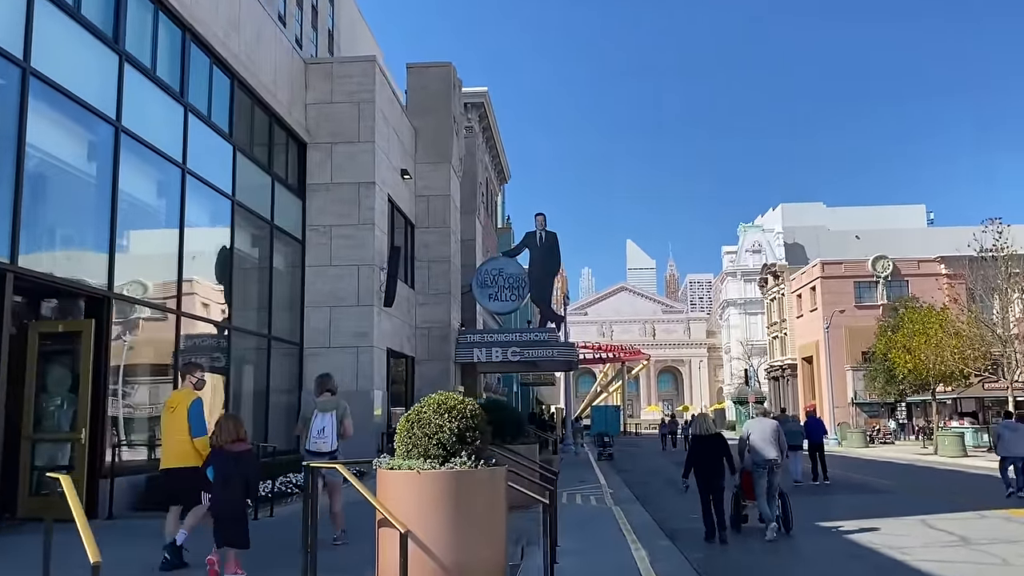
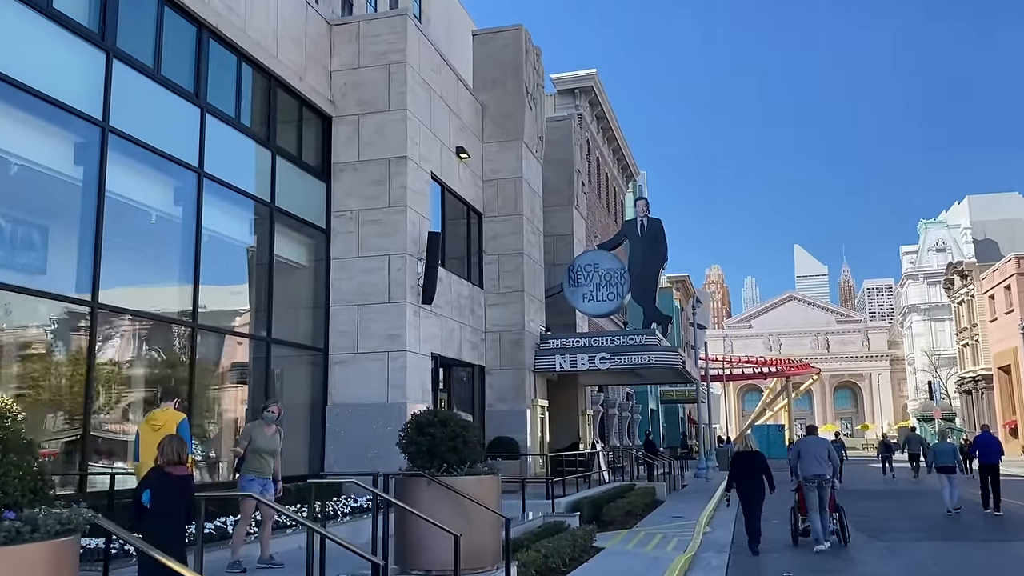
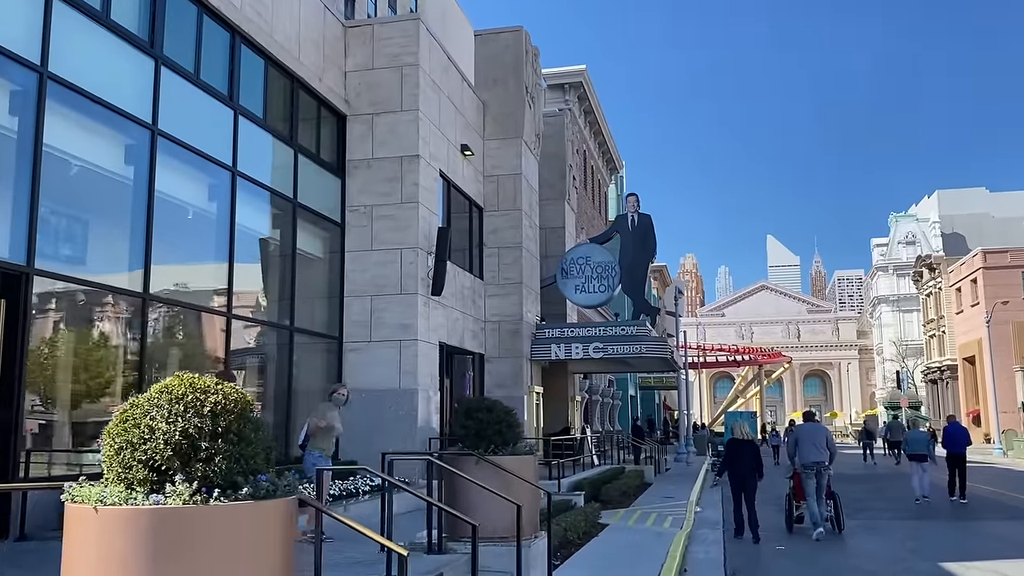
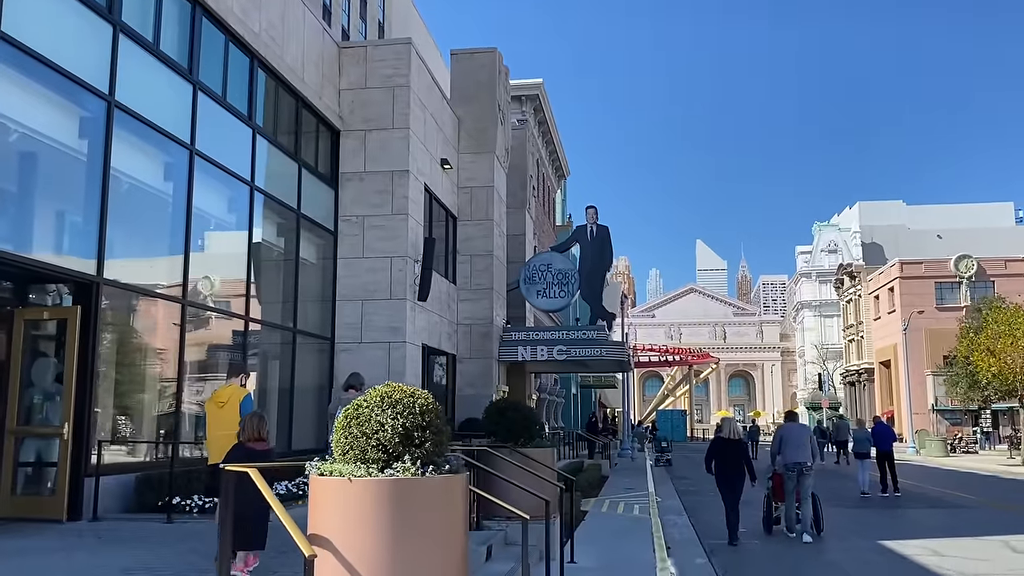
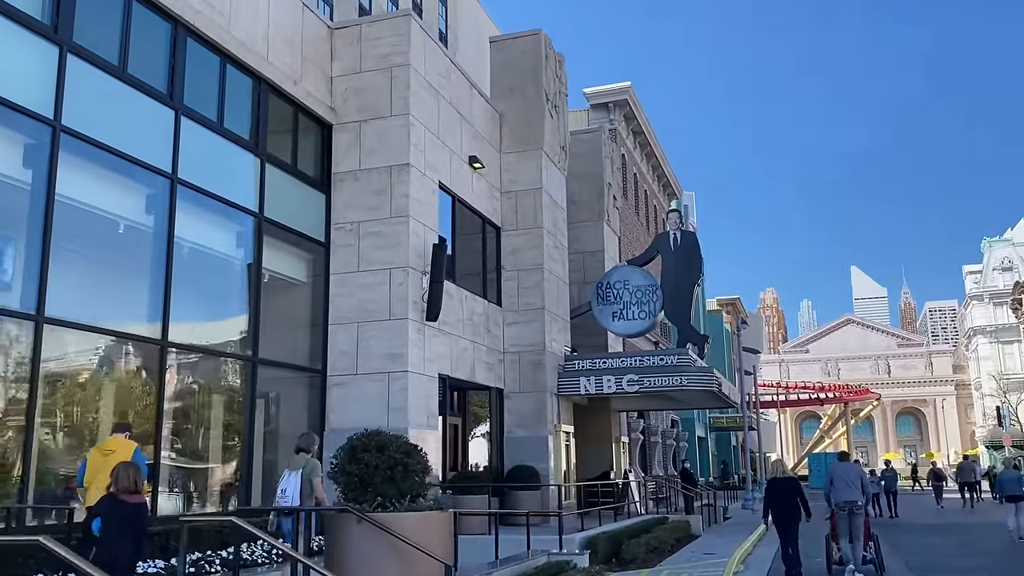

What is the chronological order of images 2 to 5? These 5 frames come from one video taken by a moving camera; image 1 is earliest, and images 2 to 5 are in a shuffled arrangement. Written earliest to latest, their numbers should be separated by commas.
4, 3, 2, 5
